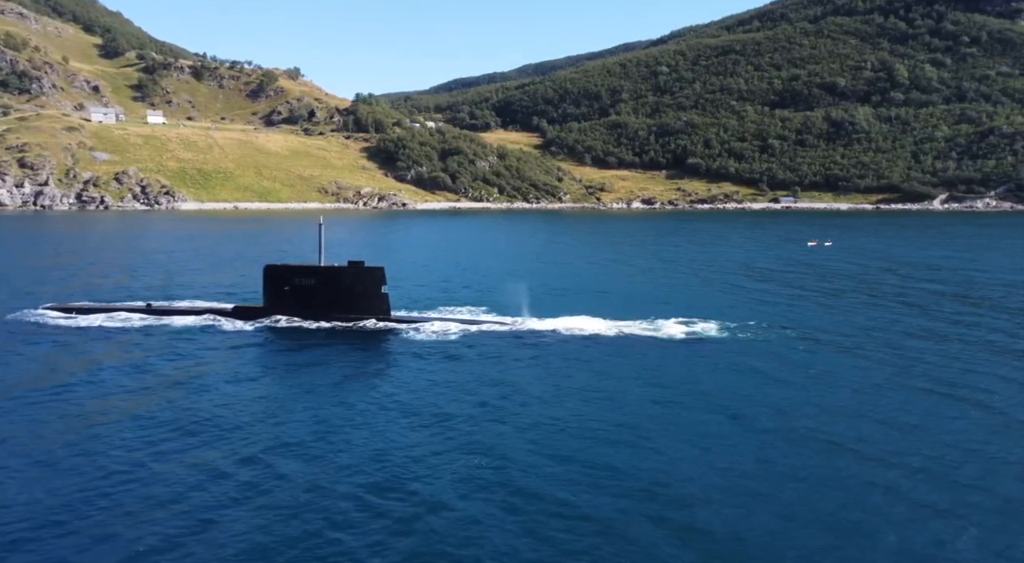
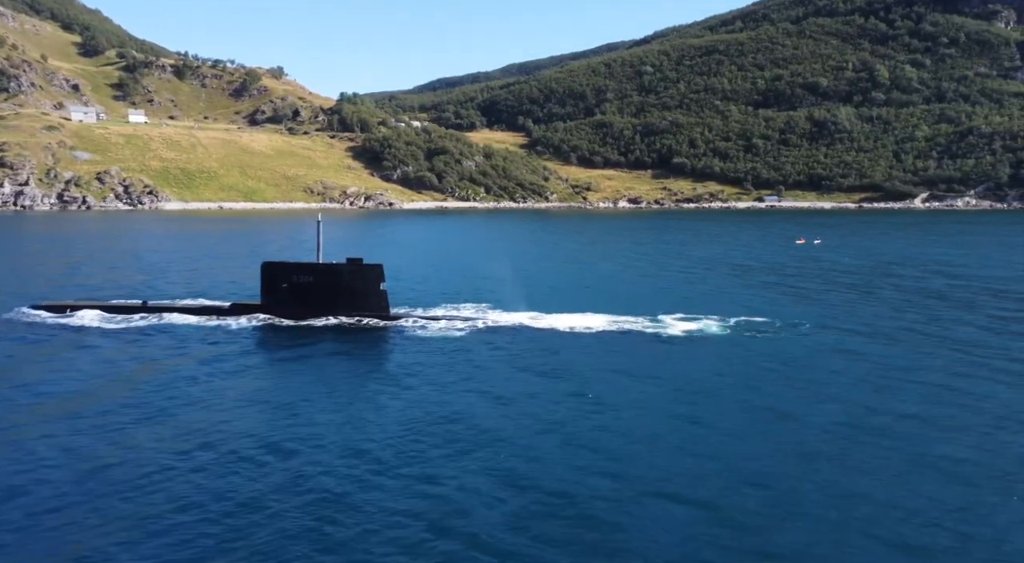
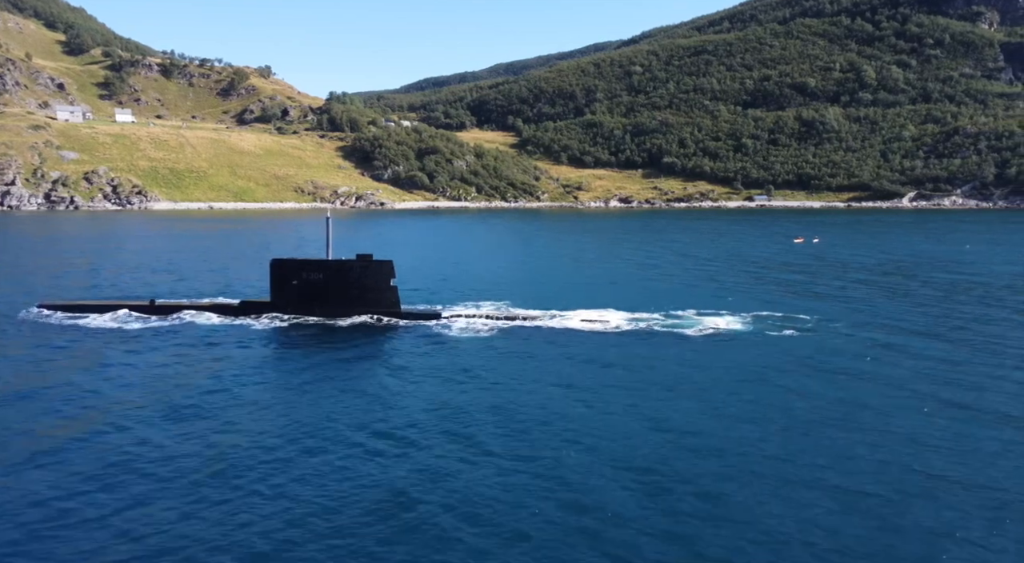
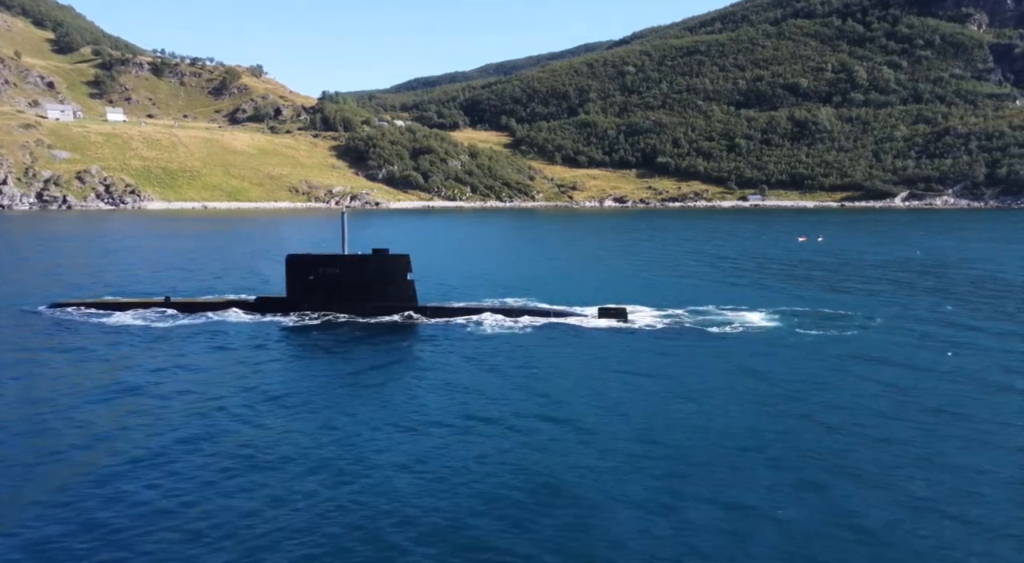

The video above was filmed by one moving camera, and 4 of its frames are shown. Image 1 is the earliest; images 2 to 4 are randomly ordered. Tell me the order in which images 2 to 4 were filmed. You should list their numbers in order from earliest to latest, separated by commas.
2, 3, 4
